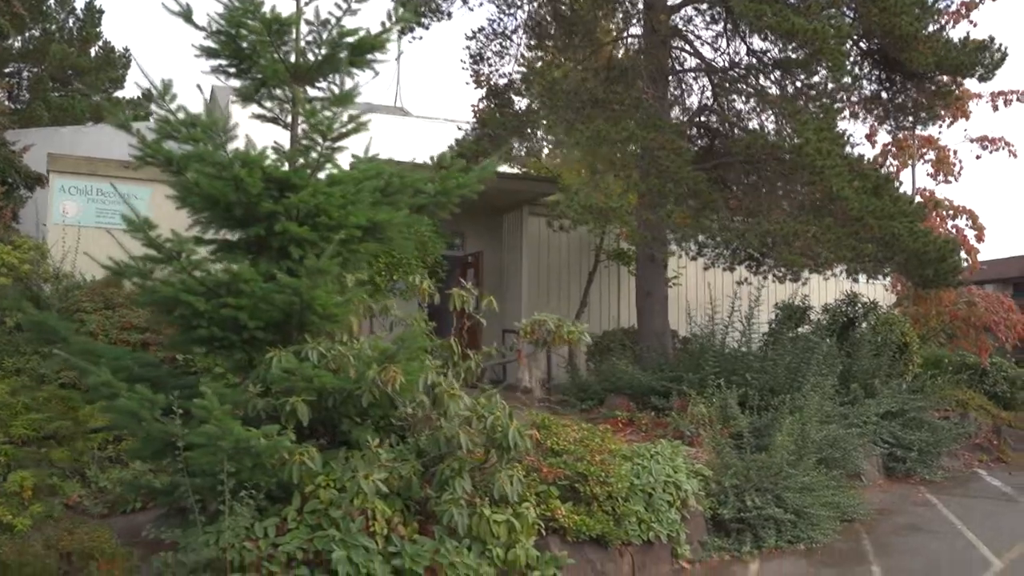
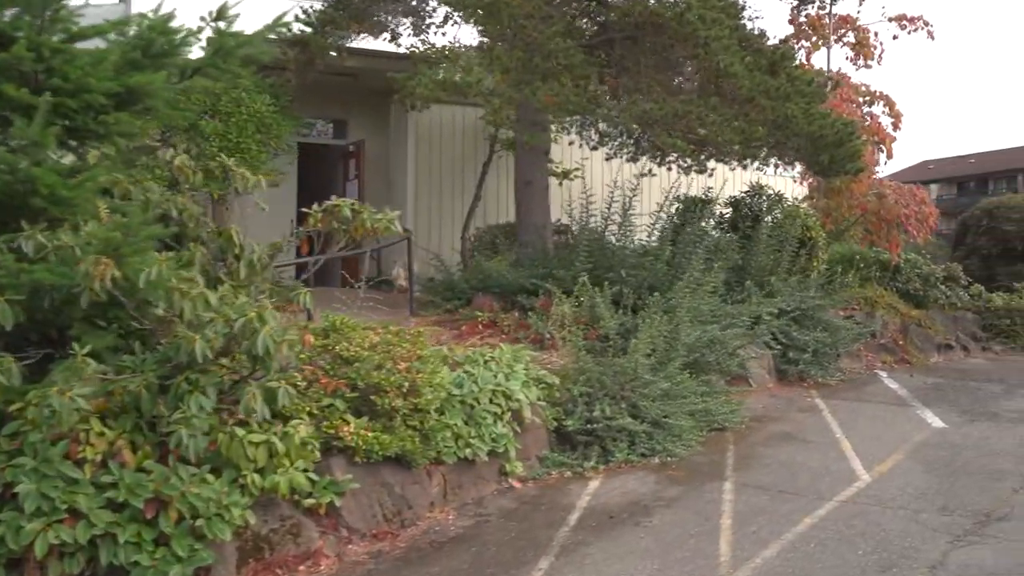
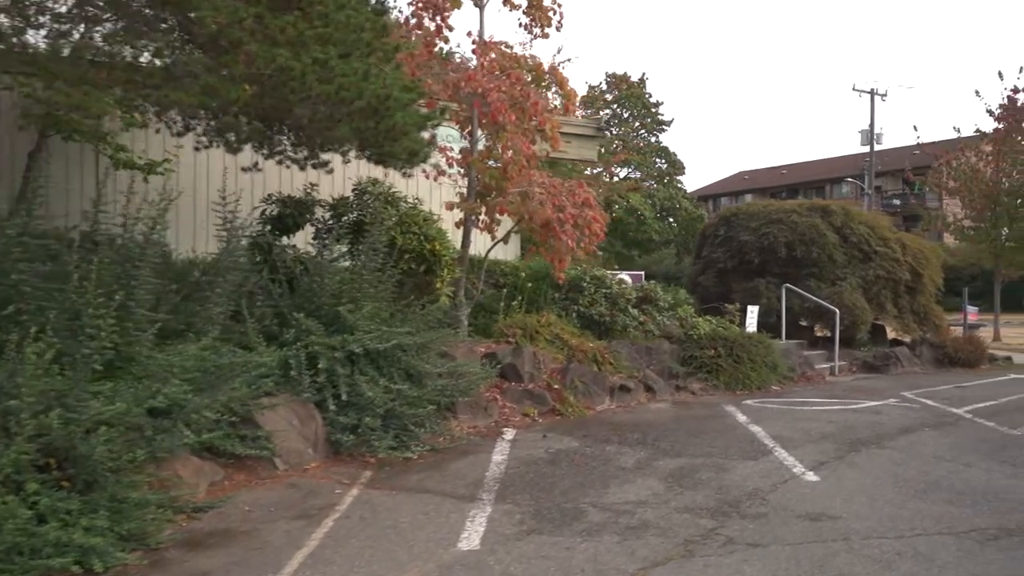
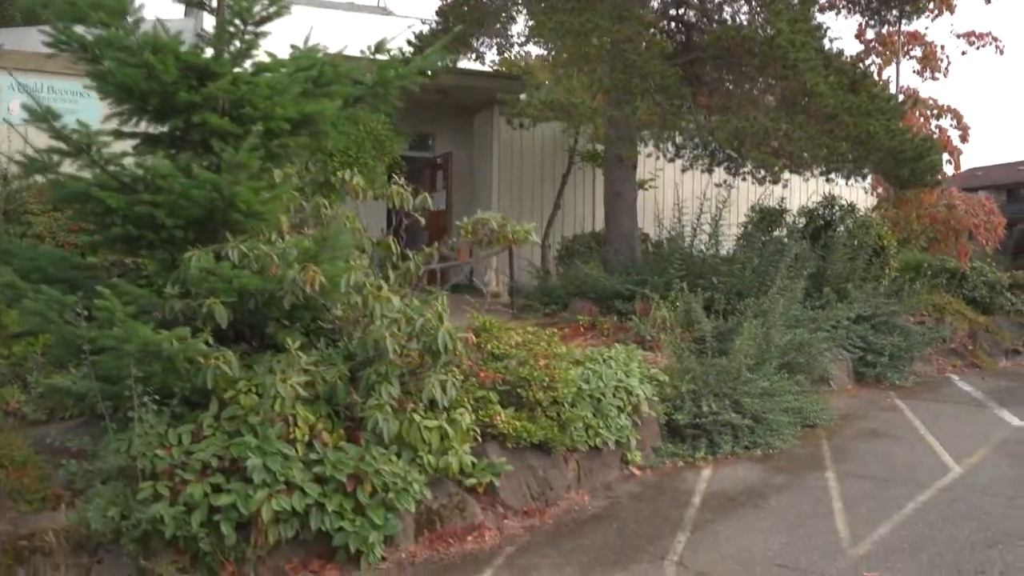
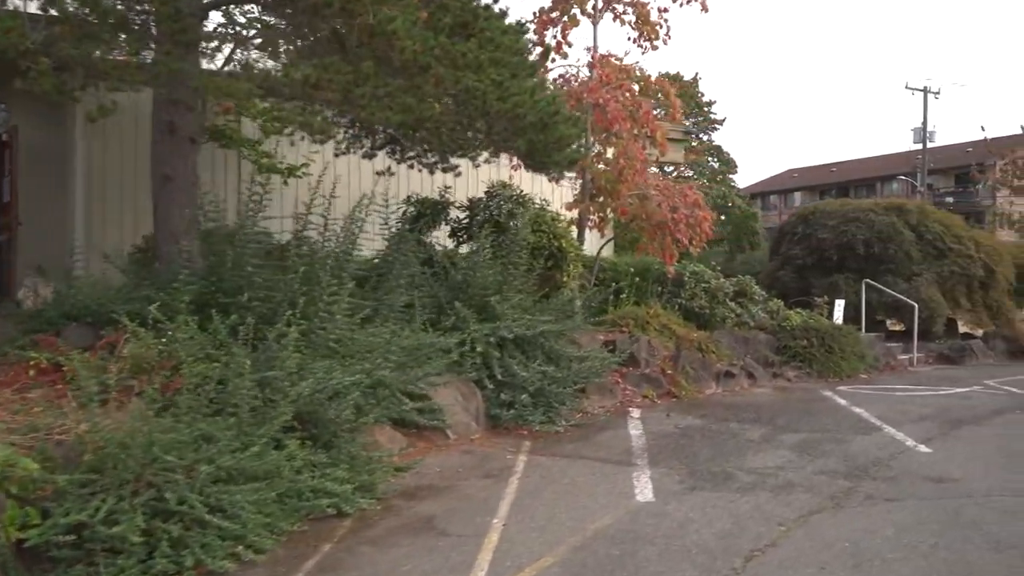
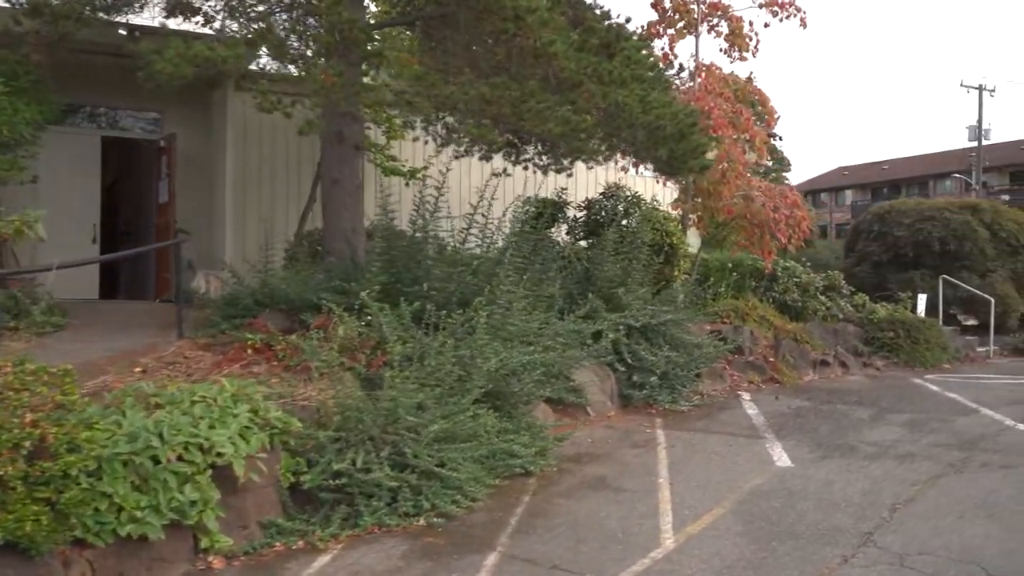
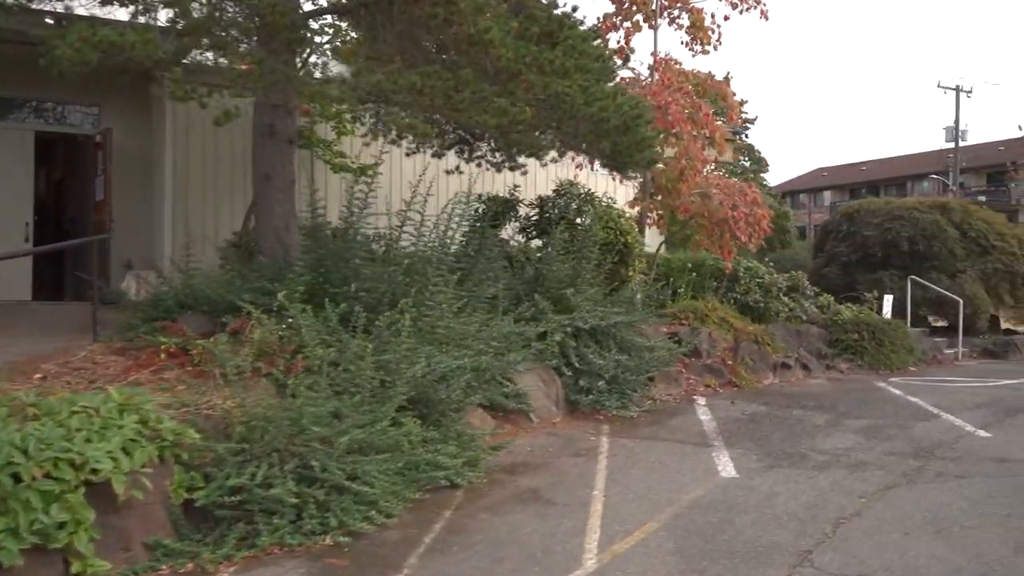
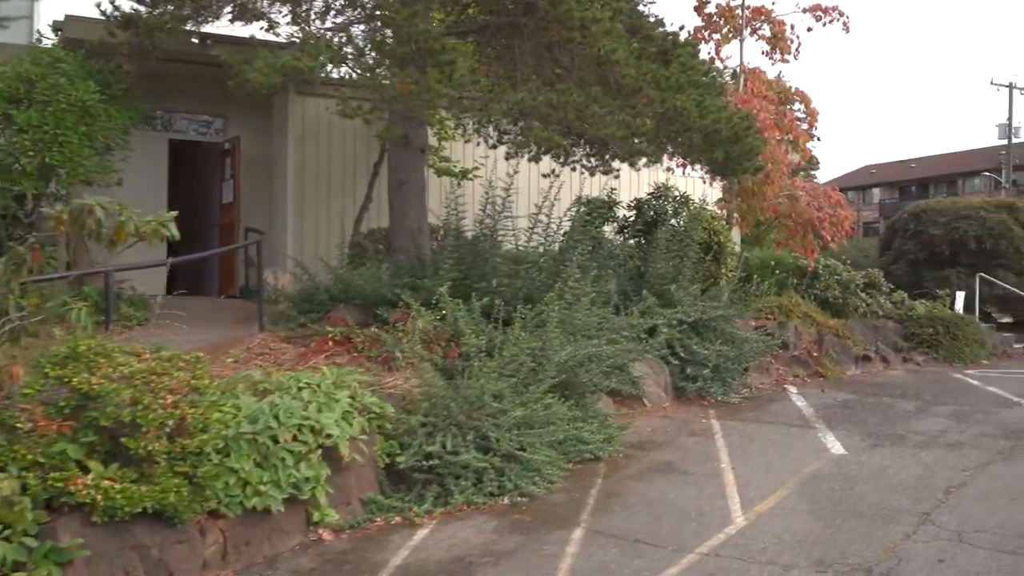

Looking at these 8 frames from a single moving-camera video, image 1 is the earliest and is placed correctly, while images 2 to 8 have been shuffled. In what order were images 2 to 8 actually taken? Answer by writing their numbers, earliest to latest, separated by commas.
4, 2, 8, 6, 7, 5, 3
